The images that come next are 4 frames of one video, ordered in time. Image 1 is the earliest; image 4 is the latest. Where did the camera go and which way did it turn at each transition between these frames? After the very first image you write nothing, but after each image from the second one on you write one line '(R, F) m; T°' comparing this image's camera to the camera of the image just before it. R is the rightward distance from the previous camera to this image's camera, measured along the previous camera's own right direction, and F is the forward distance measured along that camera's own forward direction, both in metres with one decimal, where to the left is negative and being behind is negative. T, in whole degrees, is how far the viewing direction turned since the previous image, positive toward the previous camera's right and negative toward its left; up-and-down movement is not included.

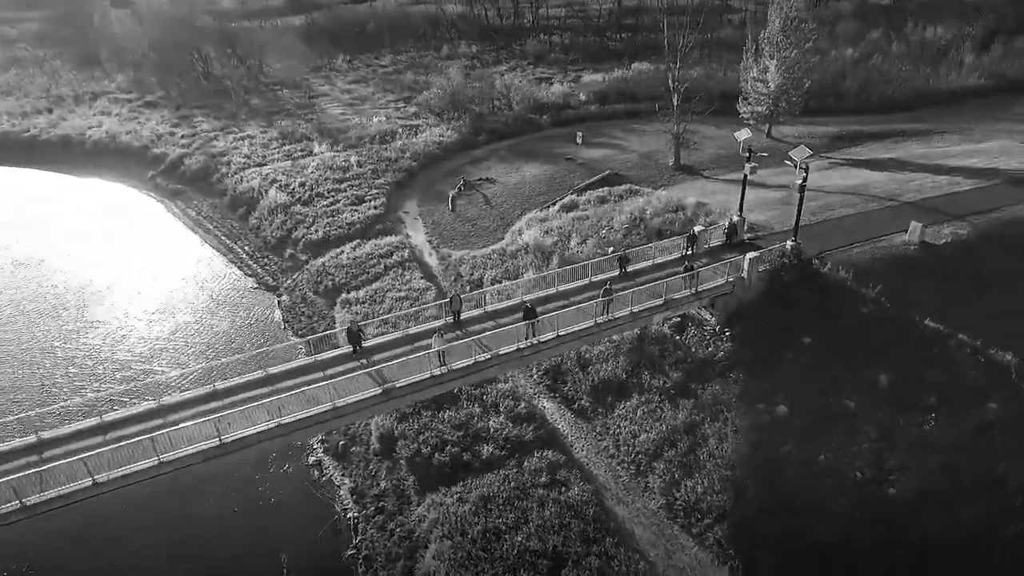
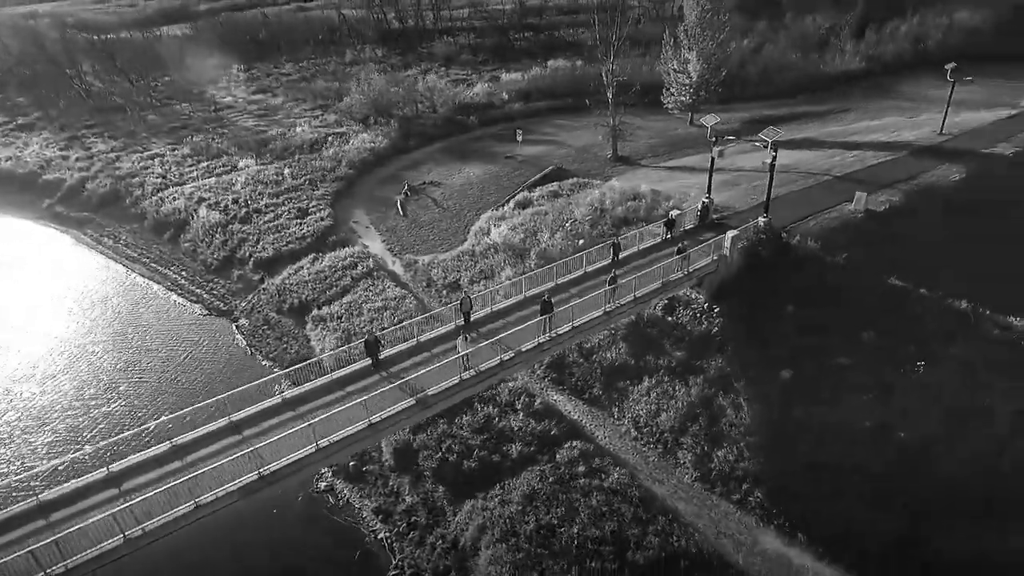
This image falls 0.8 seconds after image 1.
(-3.2, +0.3) m; +9°
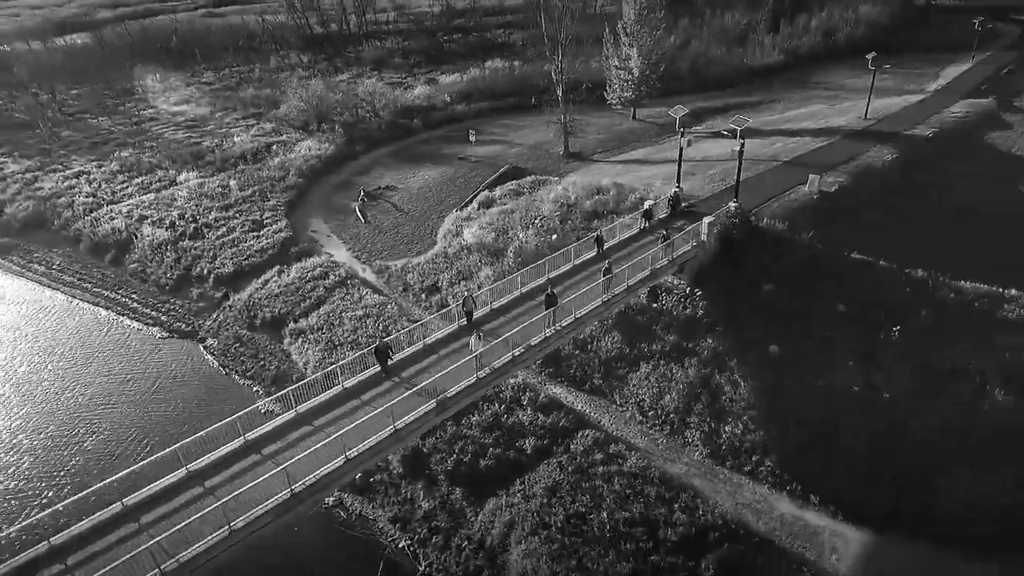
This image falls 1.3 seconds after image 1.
(-2.2, 0.0) m; +7°
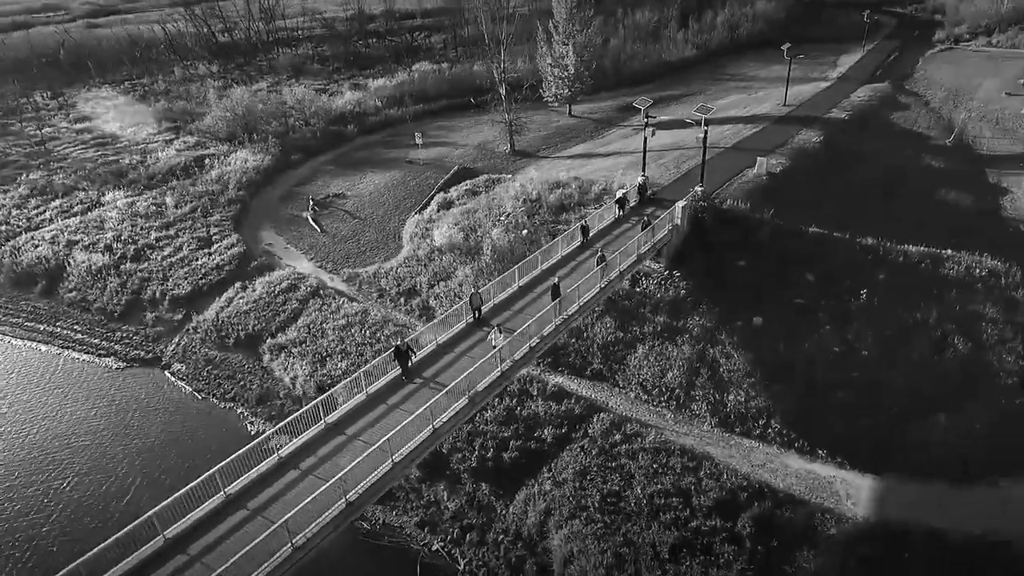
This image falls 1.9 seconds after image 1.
(-2.7, 0.0) m; +8°
